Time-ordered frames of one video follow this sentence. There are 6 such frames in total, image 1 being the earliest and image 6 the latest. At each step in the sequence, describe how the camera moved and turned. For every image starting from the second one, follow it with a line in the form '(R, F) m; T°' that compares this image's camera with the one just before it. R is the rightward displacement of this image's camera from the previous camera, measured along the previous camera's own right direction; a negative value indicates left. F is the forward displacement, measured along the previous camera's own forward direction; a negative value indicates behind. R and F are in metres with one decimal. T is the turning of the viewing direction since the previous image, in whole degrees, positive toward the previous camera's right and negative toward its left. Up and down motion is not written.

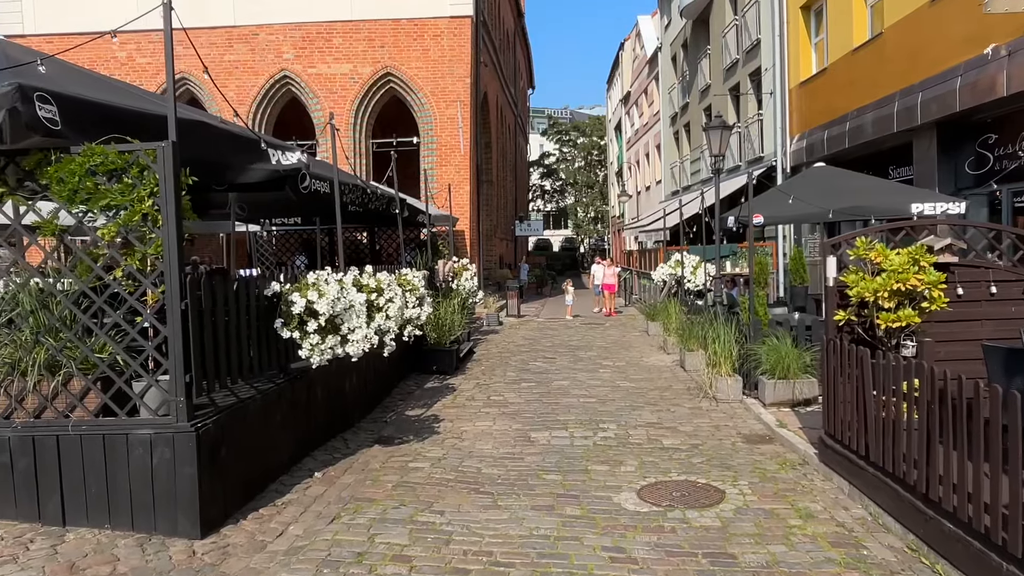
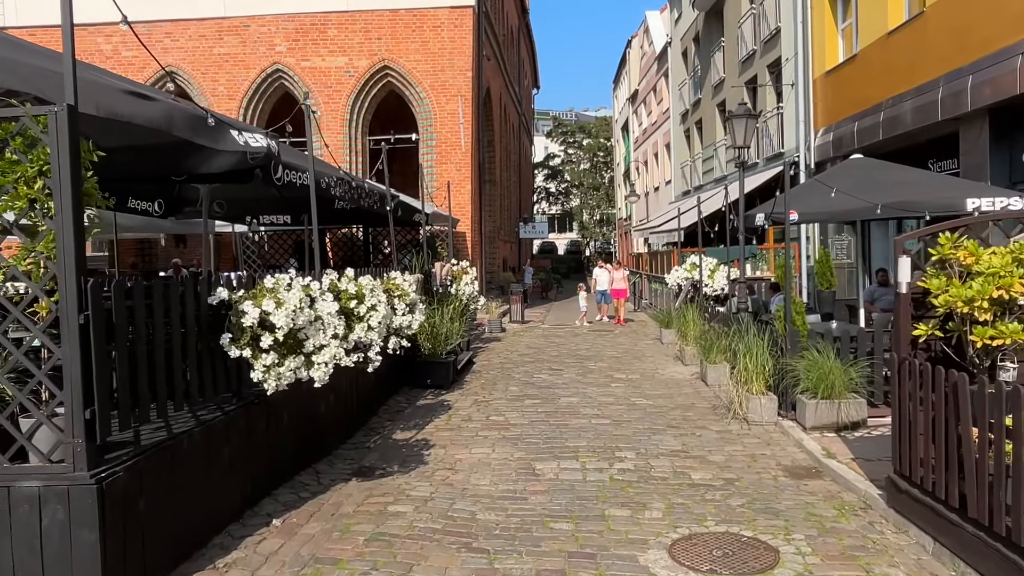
(0.0, +0.9) m; 0°
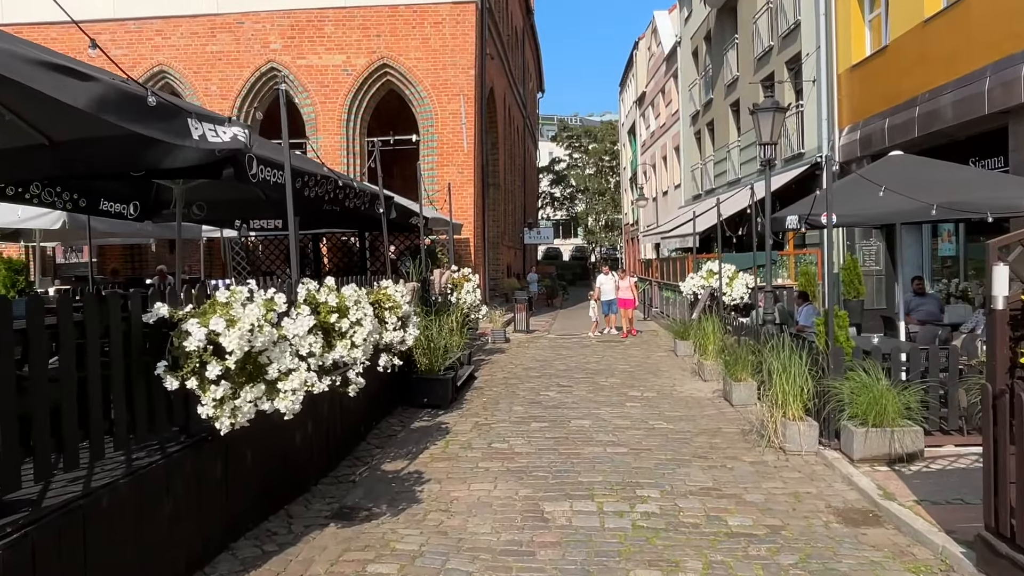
(0.0, +0.8) m; 0°
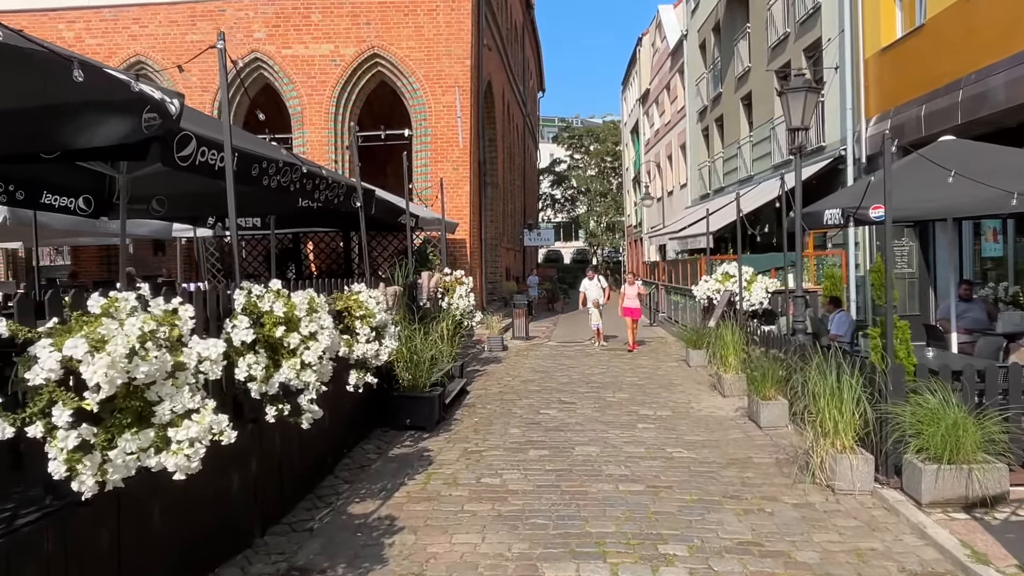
(+0.1, +1.0) m; 0°
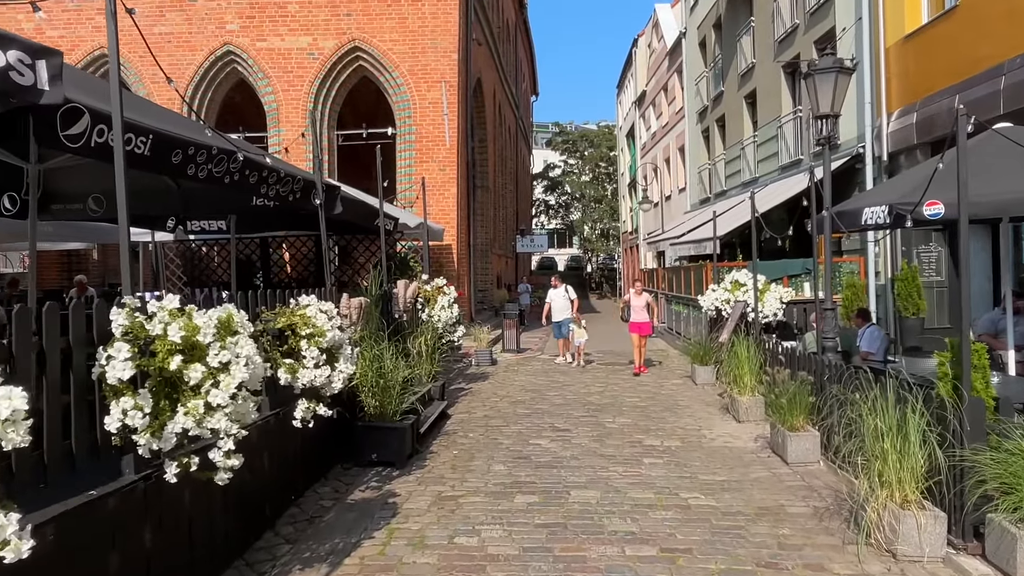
(+0.1, +1.0) m; 0°
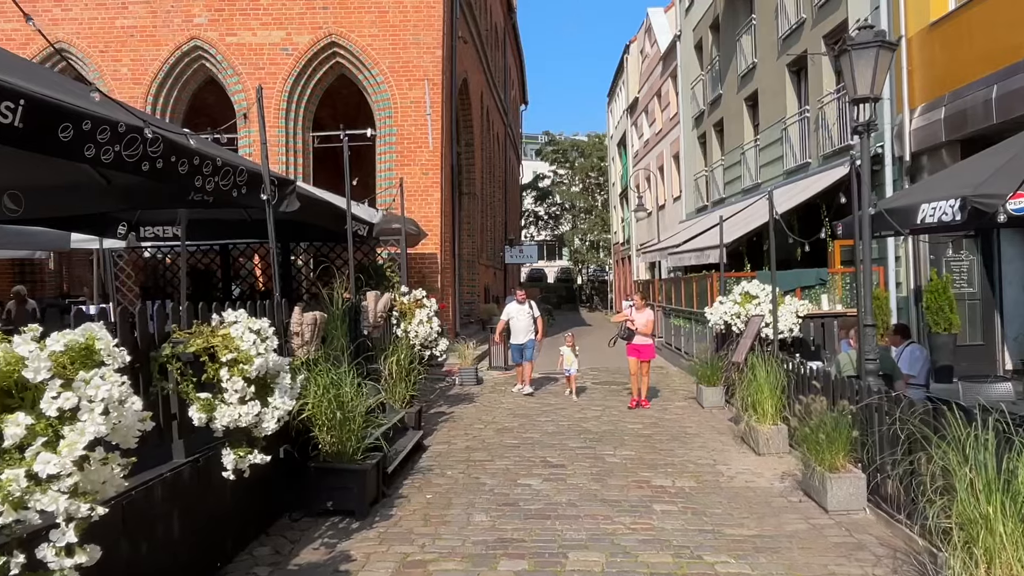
(0.0, +1.0) m; +1°
